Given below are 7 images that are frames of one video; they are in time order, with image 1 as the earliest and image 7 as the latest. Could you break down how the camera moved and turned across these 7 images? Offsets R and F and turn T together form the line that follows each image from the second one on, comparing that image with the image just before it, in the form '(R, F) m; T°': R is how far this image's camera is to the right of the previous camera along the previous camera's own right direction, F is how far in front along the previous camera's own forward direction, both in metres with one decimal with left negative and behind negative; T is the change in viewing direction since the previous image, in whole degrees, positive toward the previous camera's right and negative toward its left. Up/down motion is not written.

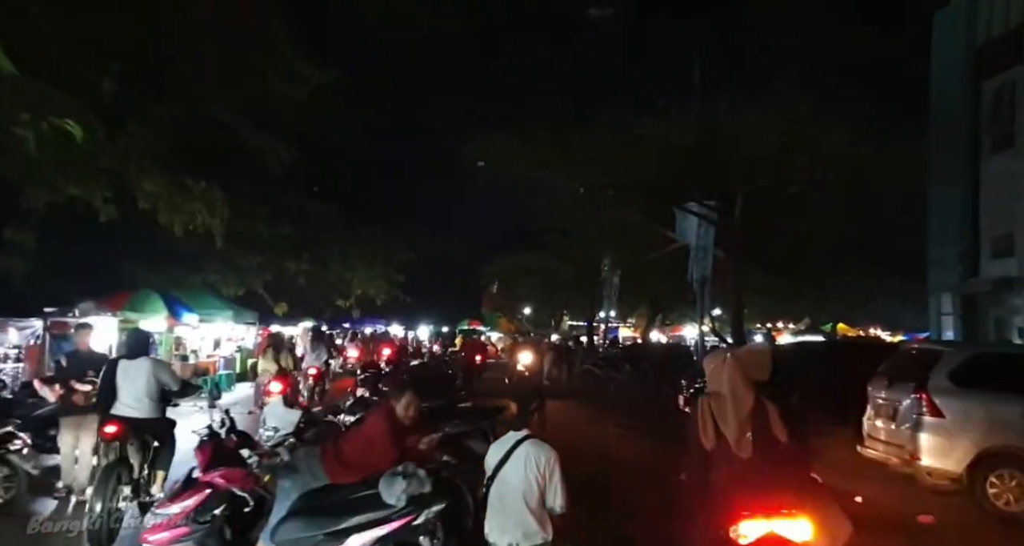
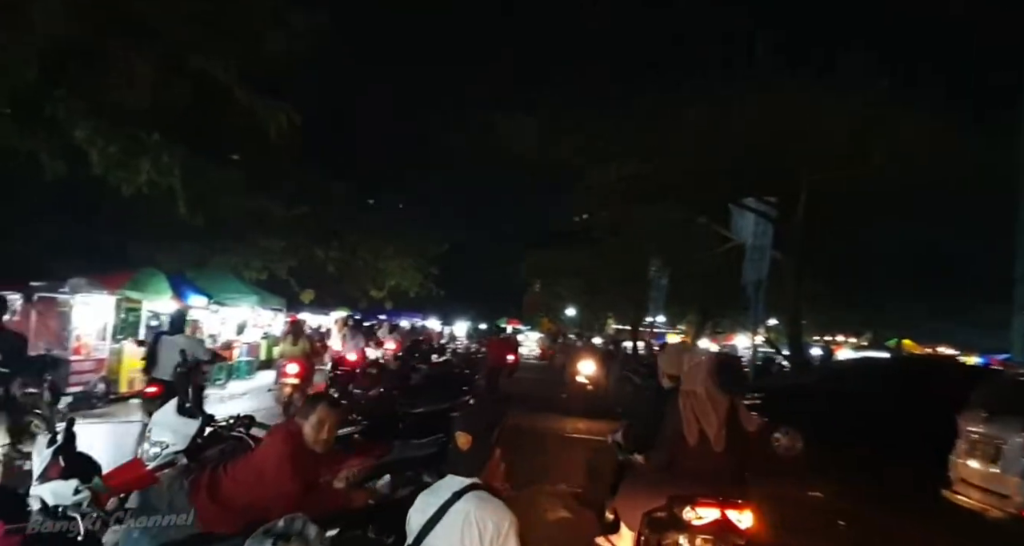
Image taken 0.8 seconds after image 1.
(+0.4, +1.4) m; -5°
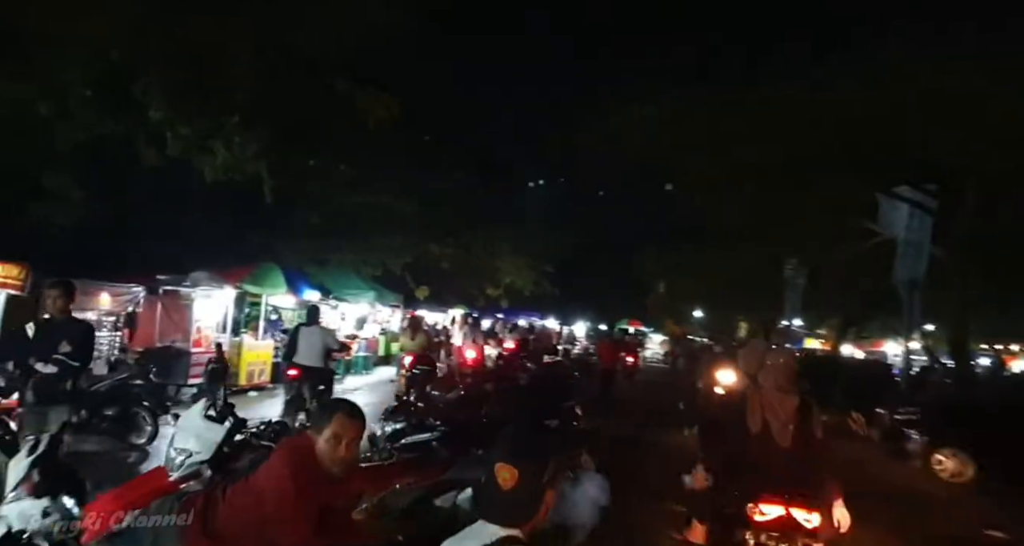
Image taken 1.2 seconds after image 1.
(+0.2, +0.9) m; -11°
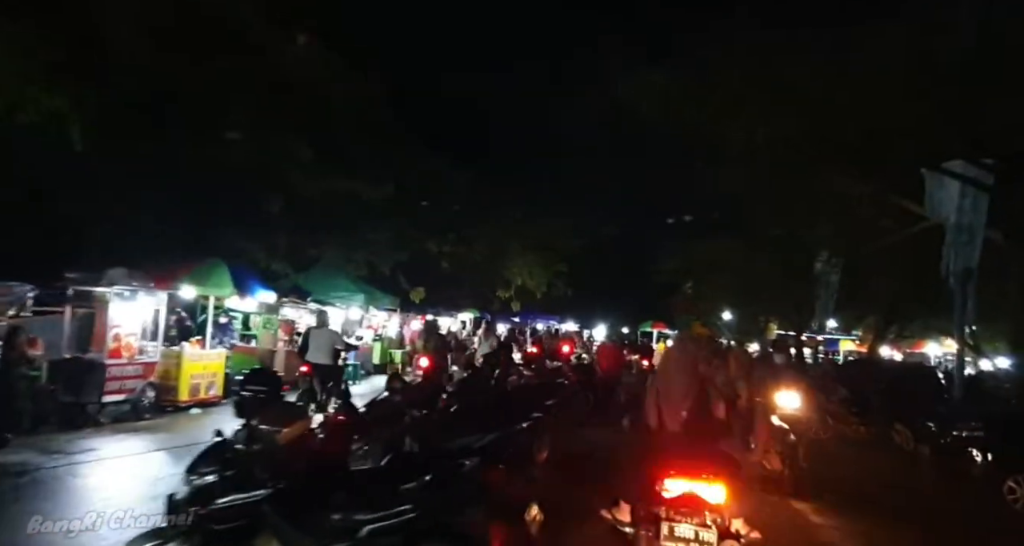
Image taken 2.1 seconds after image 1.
(+0.9, +1.9) m; -3°
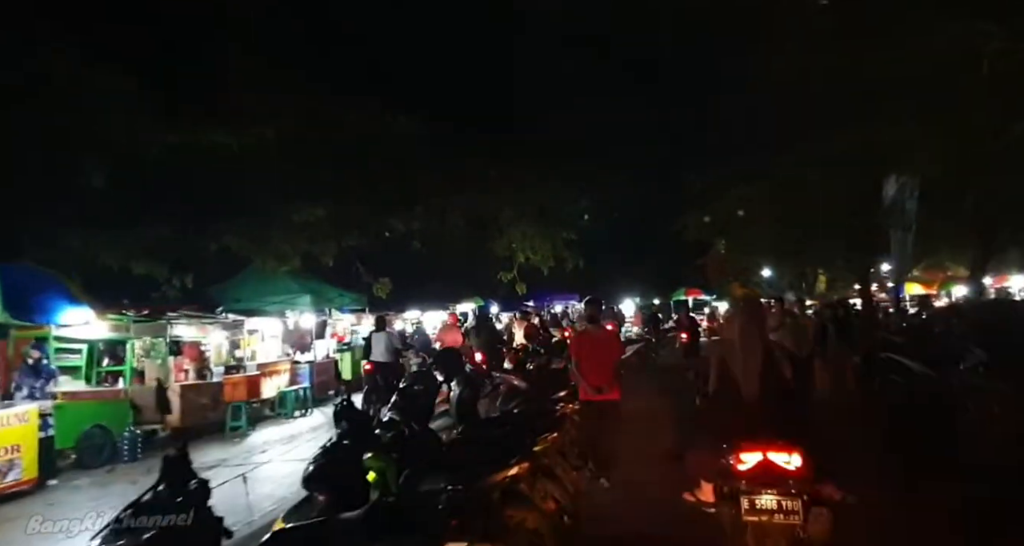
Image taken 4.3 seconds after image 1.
(+0.9, +4.9) m; -2°
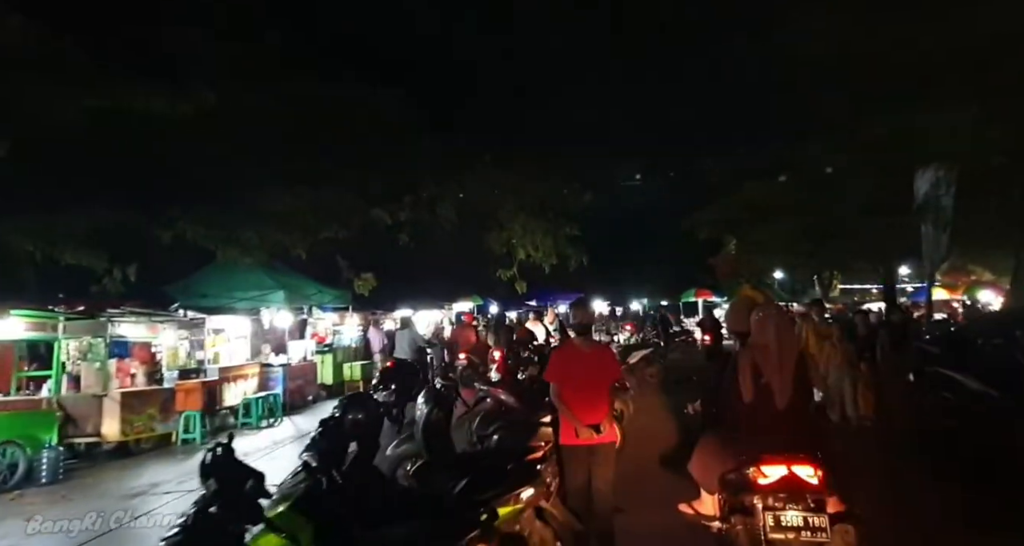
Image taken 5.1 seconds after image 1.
(+0.3, +1.5) m; -1°
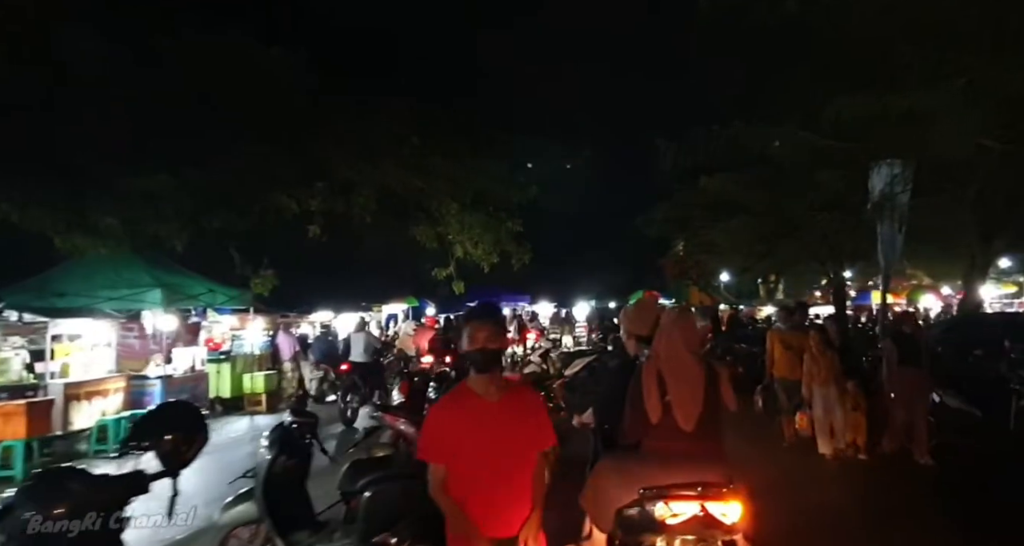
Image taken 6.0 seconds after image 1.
(+0.5, +1.8) m; +5°
